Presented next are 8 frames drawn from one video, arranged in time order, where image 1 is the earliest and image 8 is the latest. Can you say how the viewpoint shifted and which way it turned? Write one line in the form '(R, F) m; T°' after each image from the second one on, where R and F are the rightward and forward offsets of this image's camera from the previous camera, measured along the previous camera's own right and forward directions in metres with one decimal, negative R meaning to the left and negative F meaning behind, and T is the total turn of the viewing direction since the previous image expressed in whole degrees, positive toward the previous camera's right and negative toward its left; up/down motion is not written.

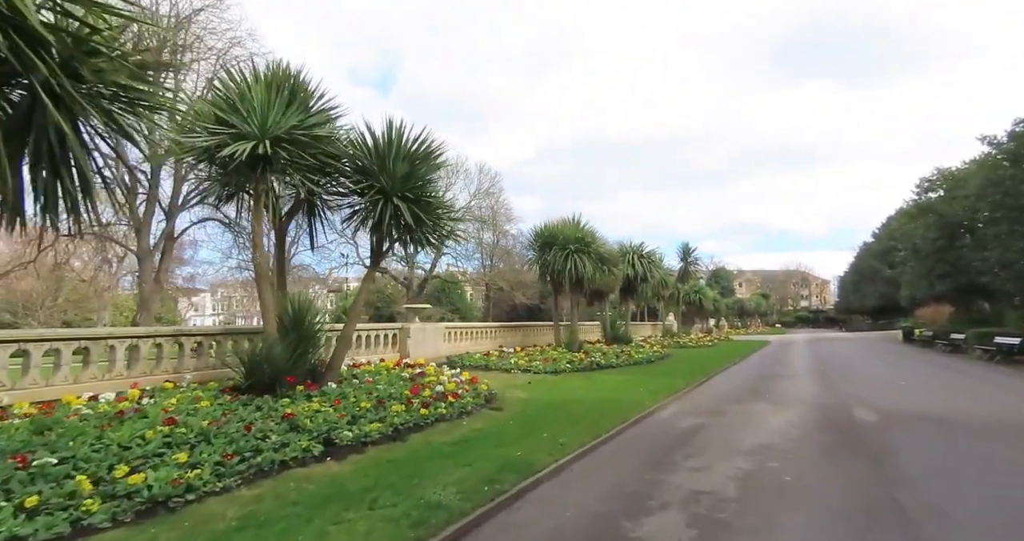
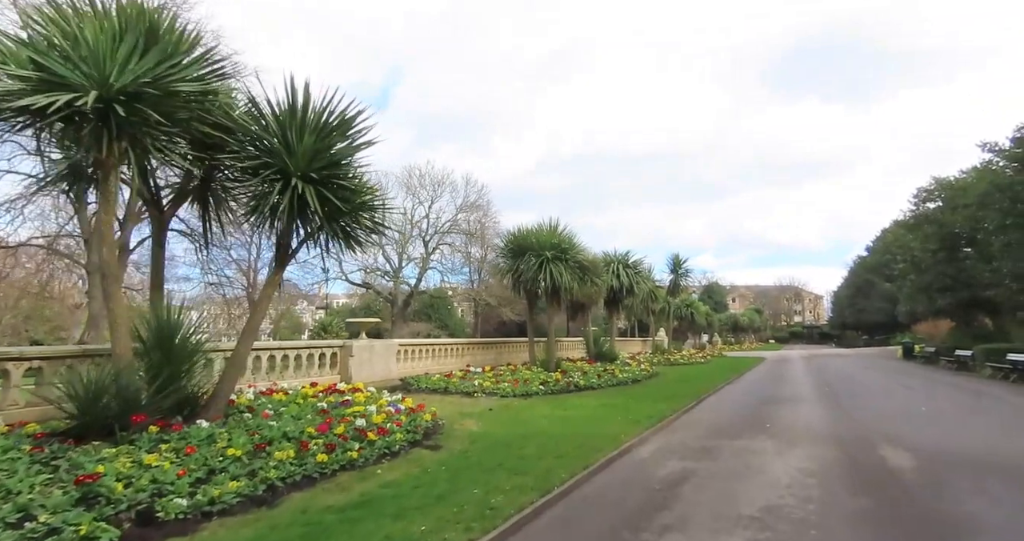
(+0.7, +1.8) m; +1°
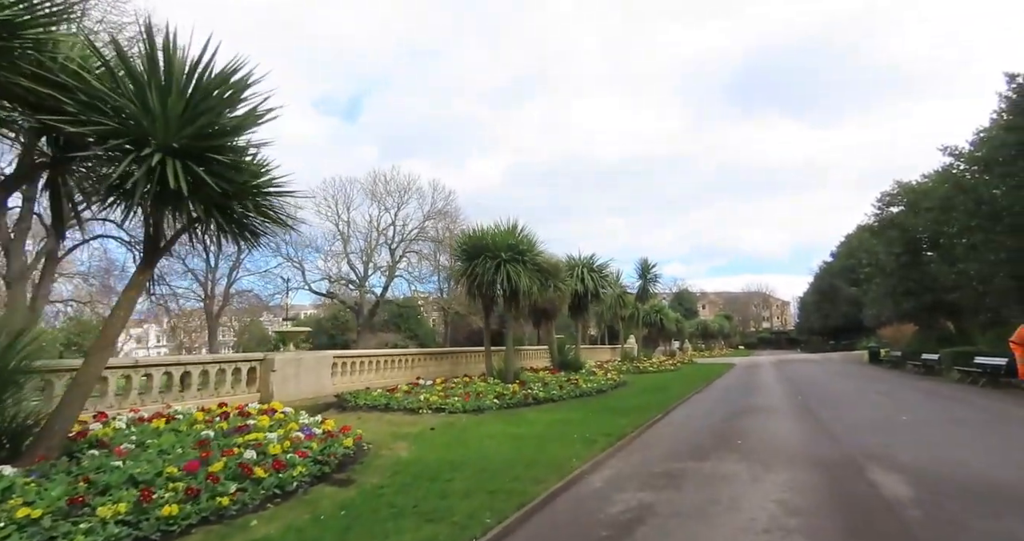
(+0.6, +1.2) m; +3°
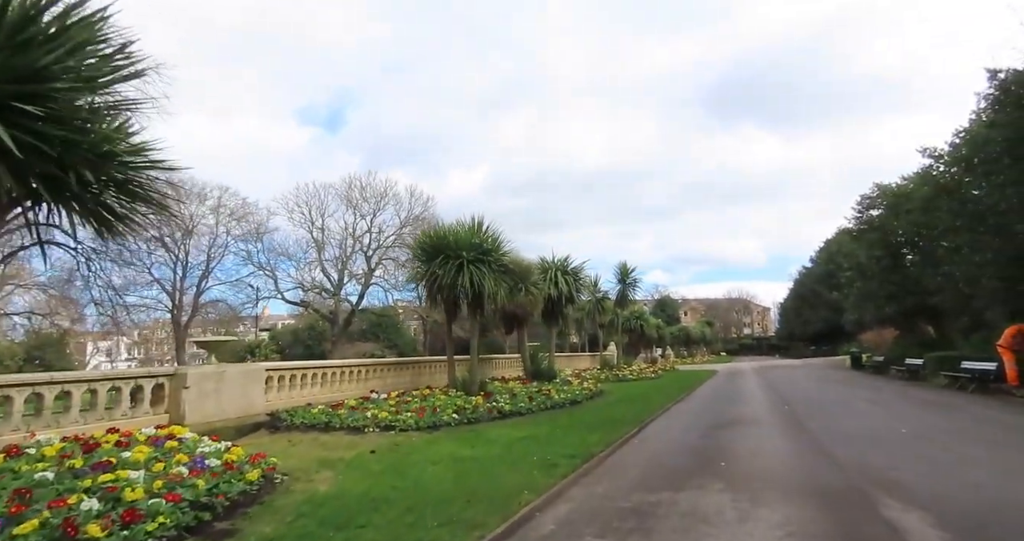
(+0.5, +1.3) m; +2°
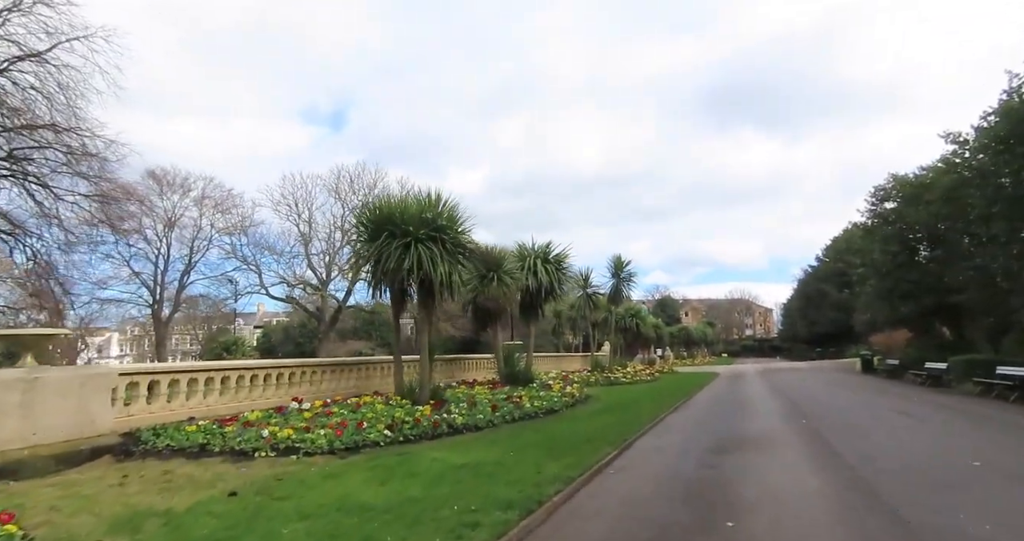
(+0.9, +2.6) m; 0°
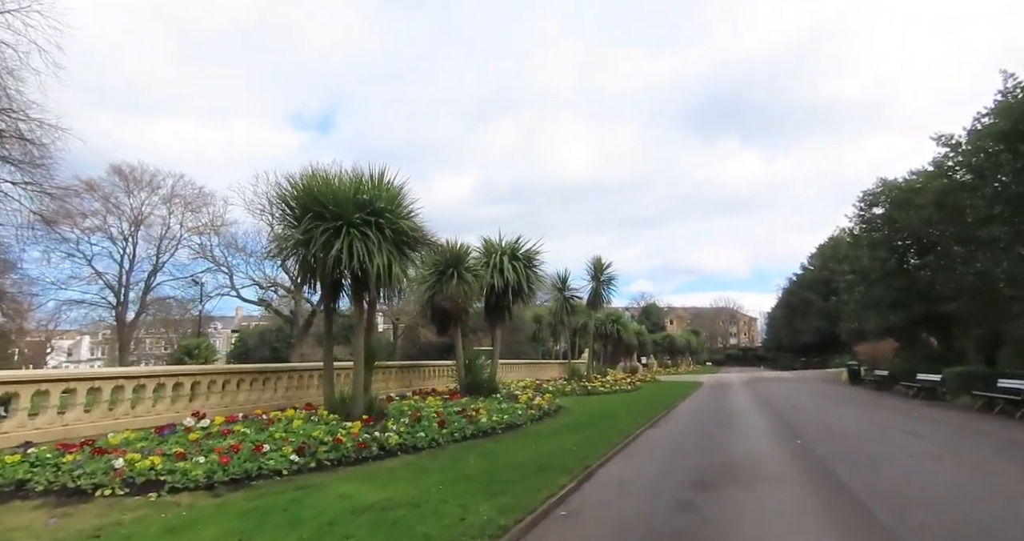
(+0.7, +1.8) m; +1°
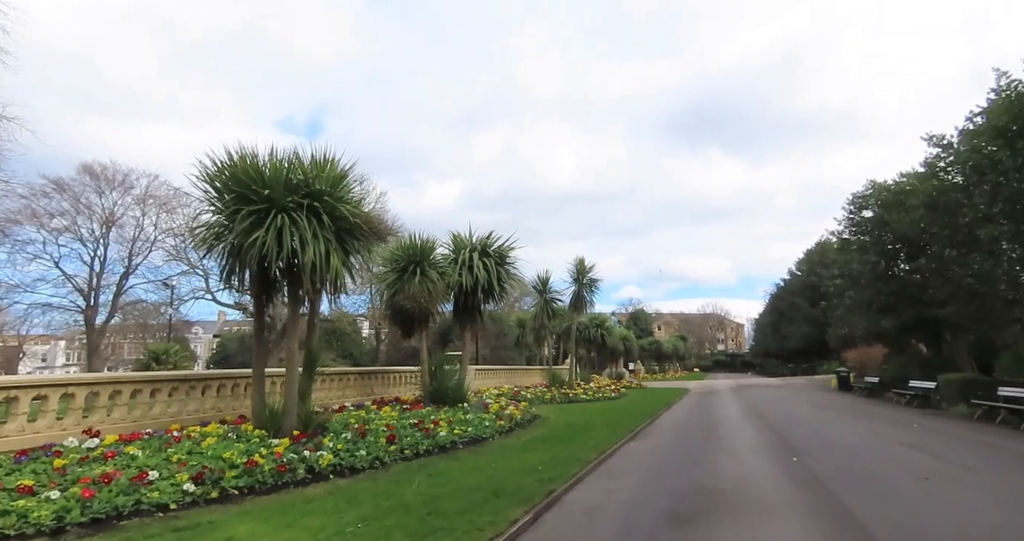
(+0.5, +1.3) m; +1°
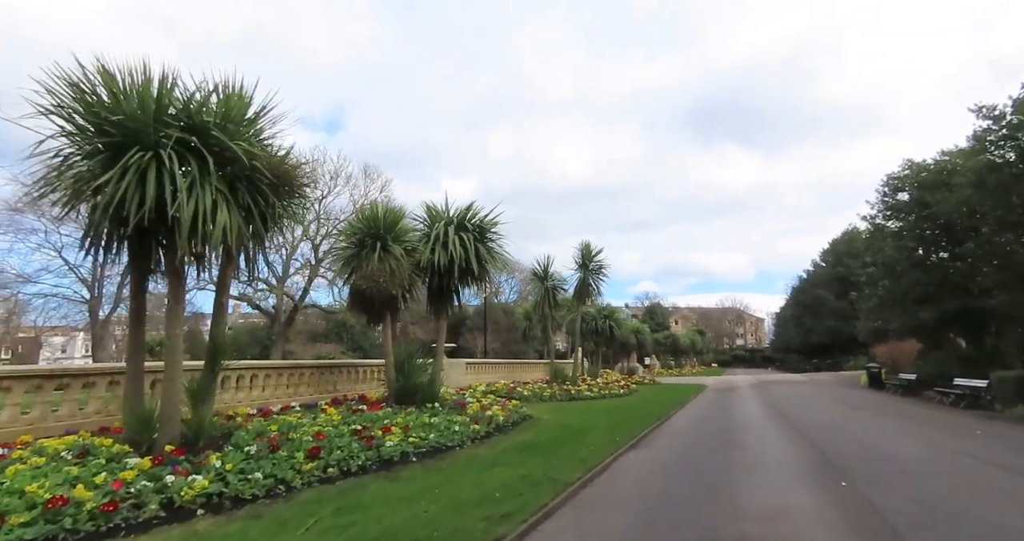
(+0.8, +2.3) m; -2°
